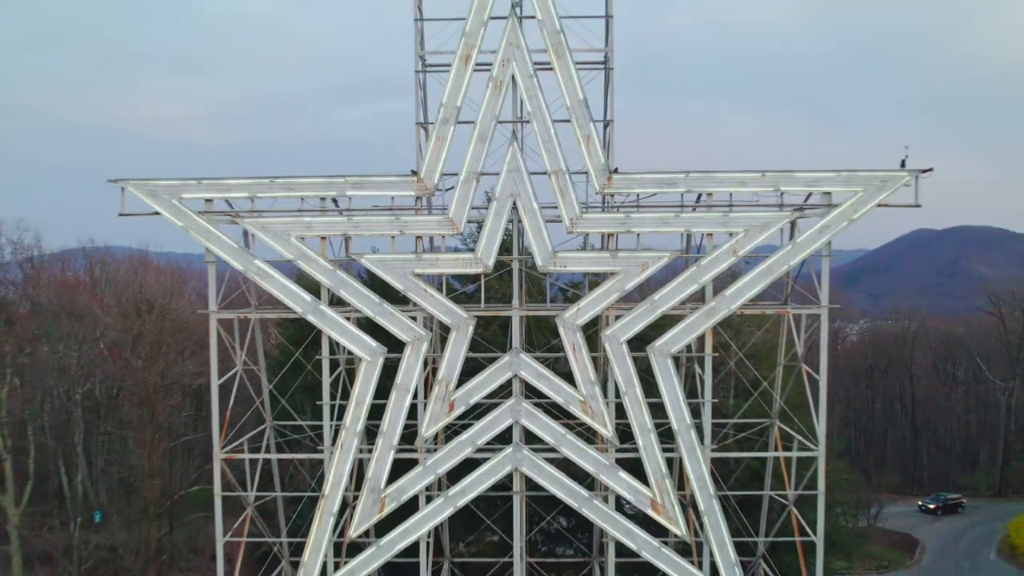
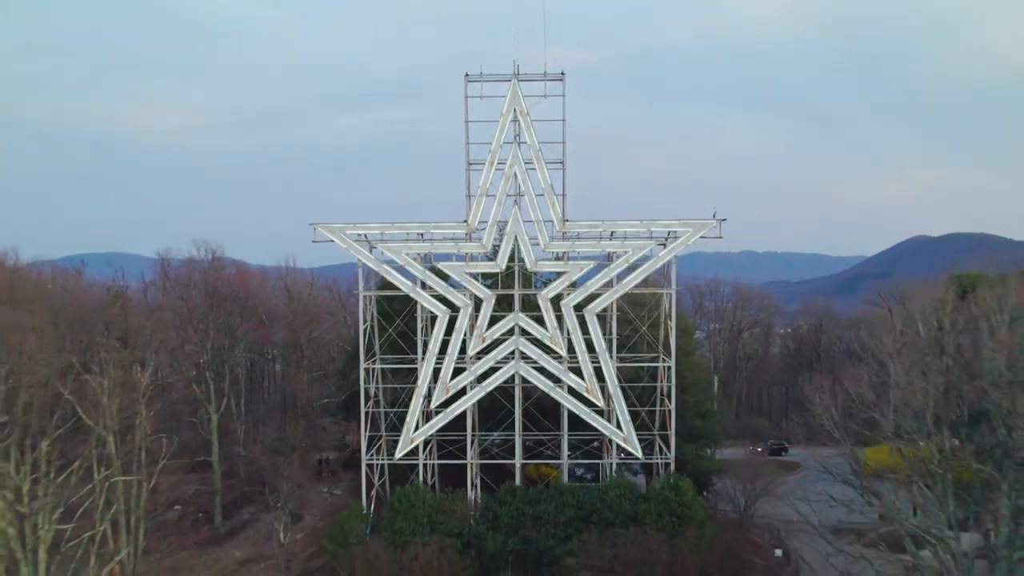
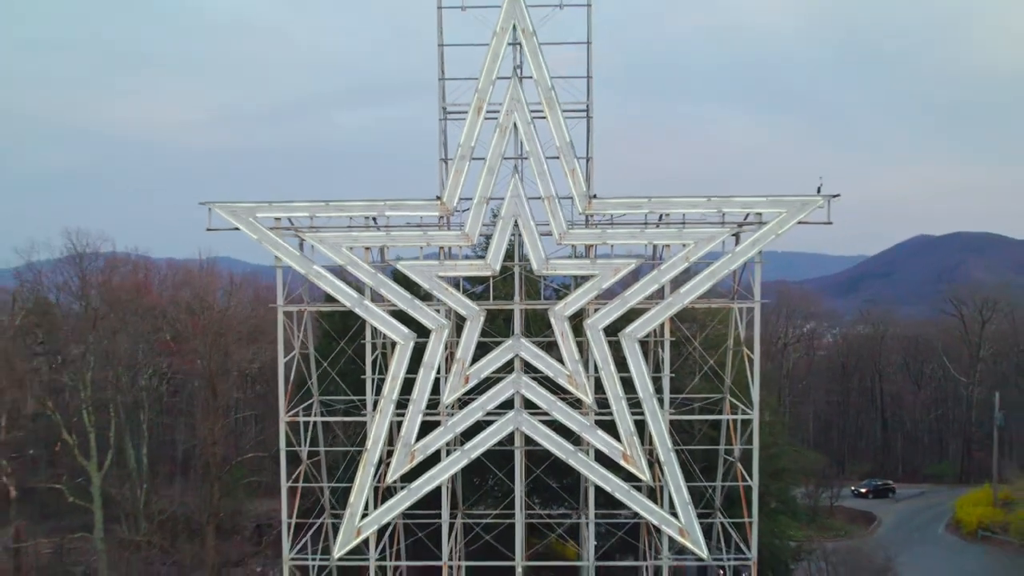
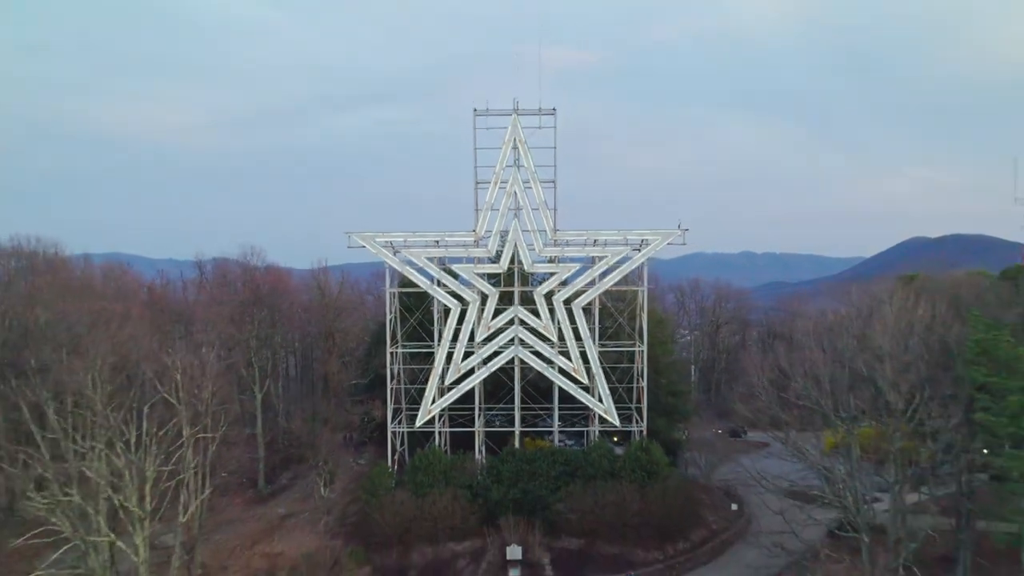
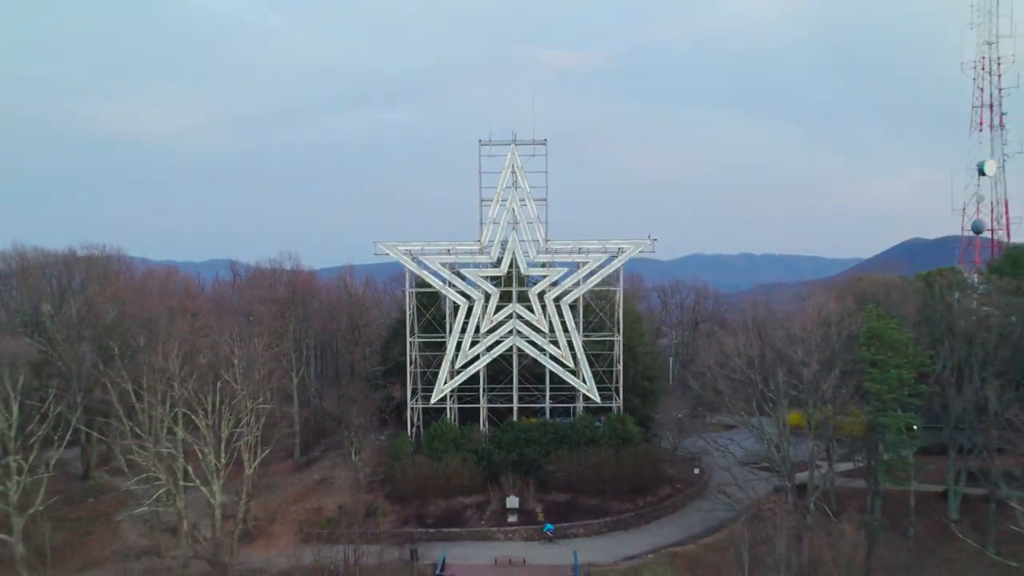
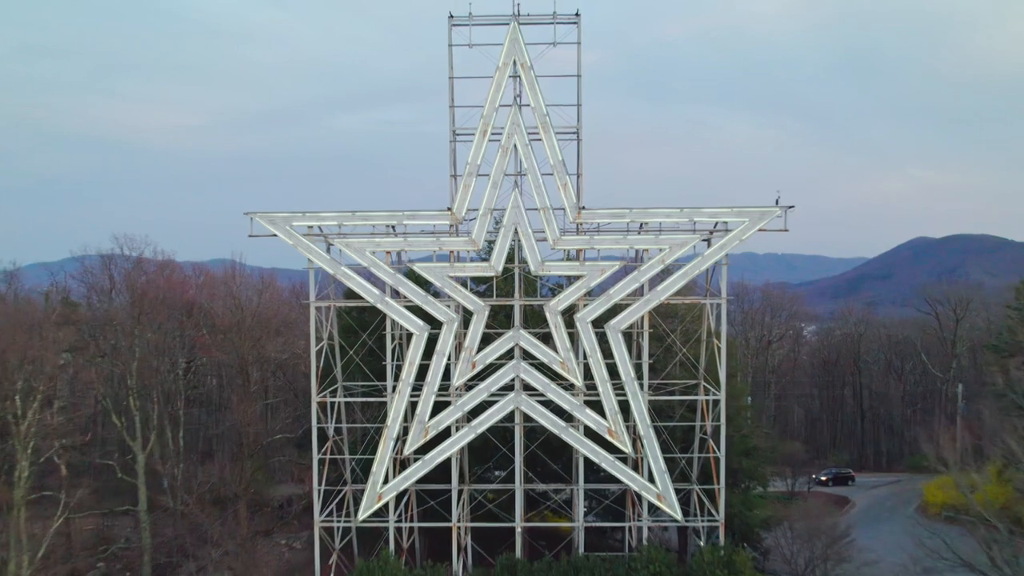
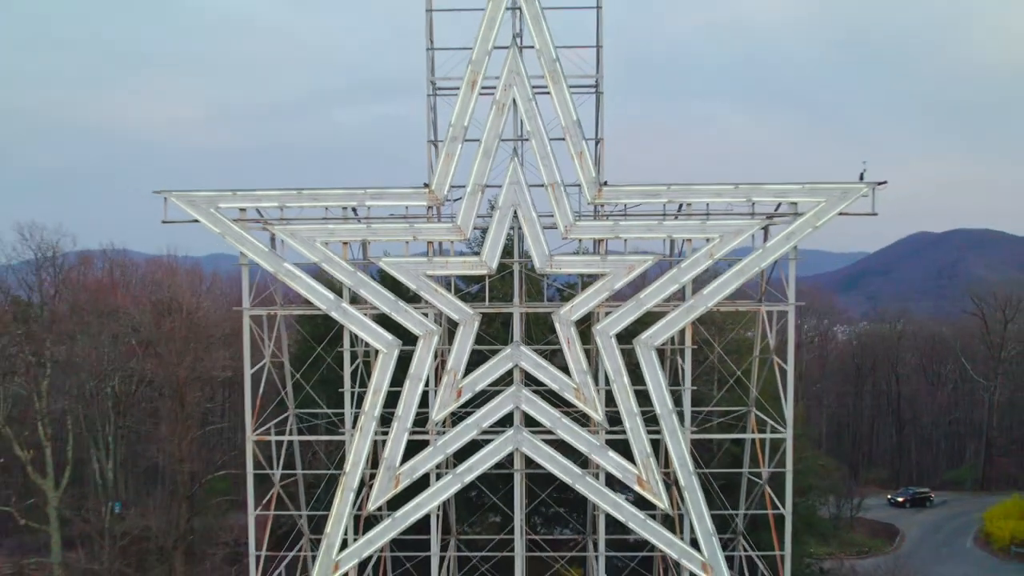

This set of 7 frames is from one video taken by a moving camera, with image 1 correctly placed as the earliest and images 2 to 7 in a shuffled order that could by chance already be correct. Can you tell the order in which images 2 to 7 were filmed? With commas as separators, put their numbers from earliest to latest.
7, 3, 6, 2, 4, 5
